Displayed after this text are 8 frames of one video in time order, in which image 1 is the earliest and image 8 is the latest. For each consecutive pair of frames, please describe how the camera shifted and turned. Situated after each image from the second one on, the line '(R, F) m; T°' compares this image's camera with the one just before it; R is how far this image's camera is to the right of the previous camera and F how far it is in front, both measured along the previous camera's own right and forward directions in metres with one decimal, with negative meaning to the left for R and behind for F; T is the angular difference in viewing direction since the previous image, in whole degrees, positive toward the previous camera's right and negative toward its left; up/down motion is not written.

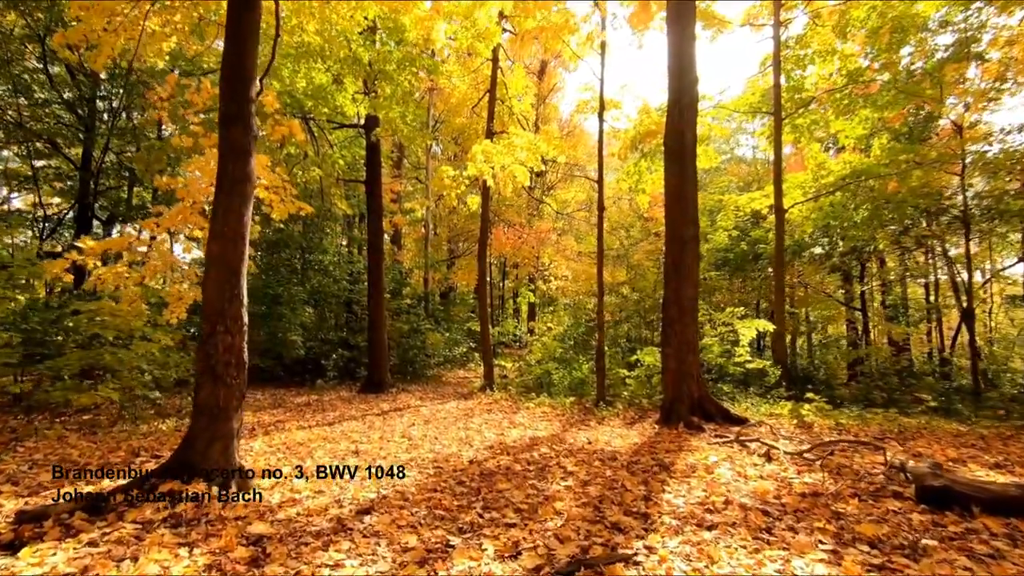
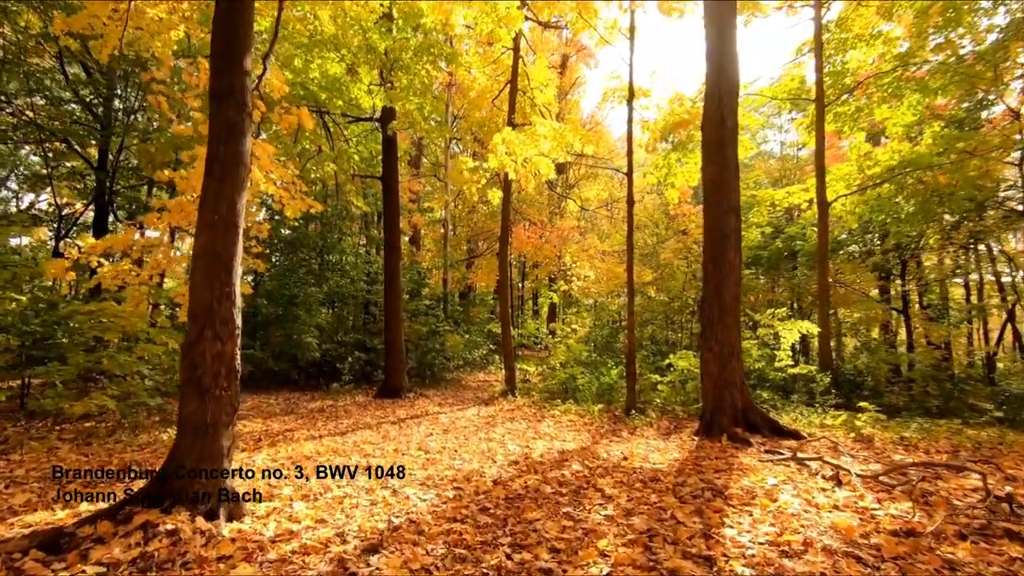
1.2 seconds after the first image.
(-0.1, +0.6) m; -2°
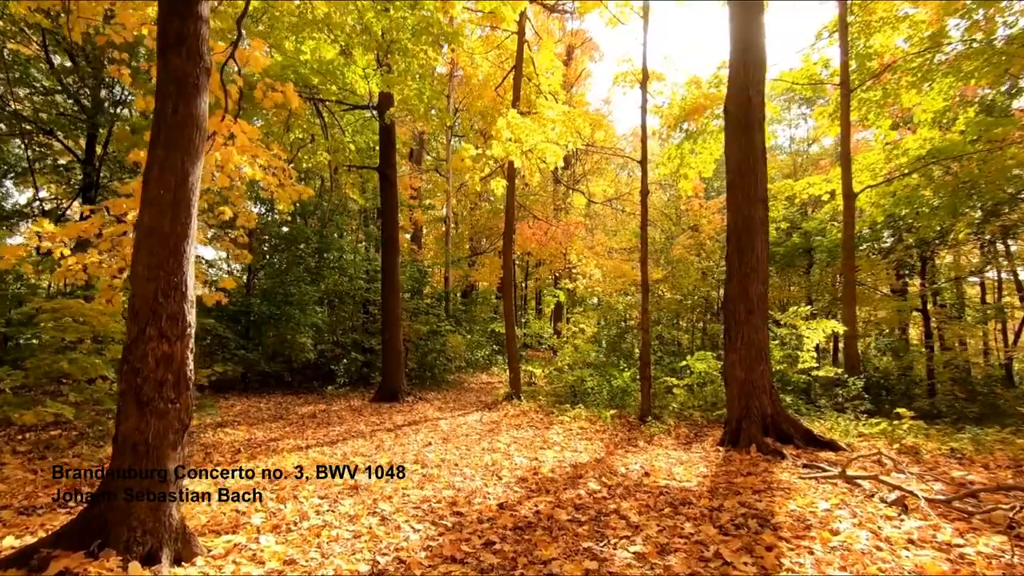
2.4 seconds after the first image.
(0.0, +0.6) m; 0°
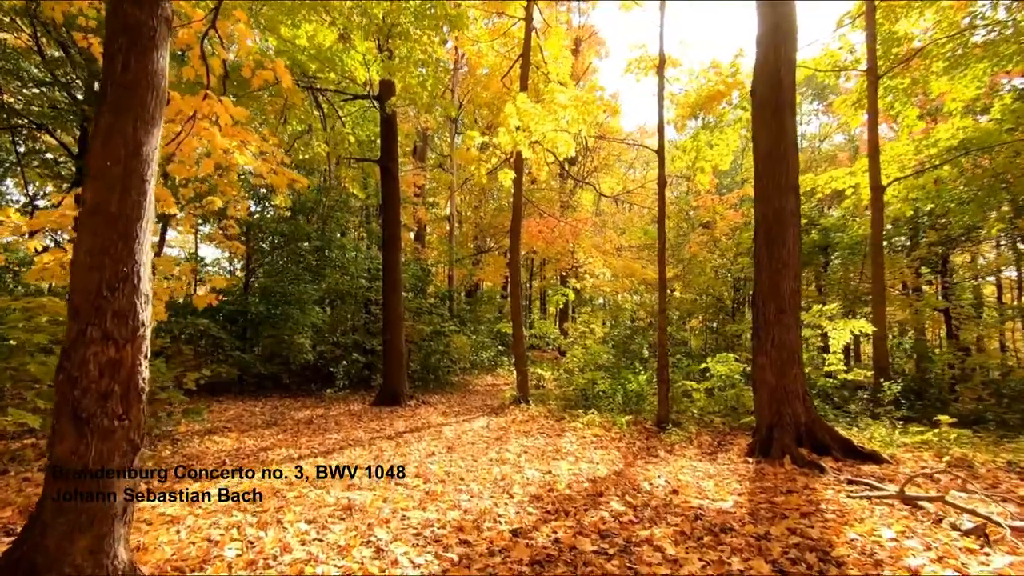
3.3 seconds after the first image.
(-0.1, +0.5) m; 0°
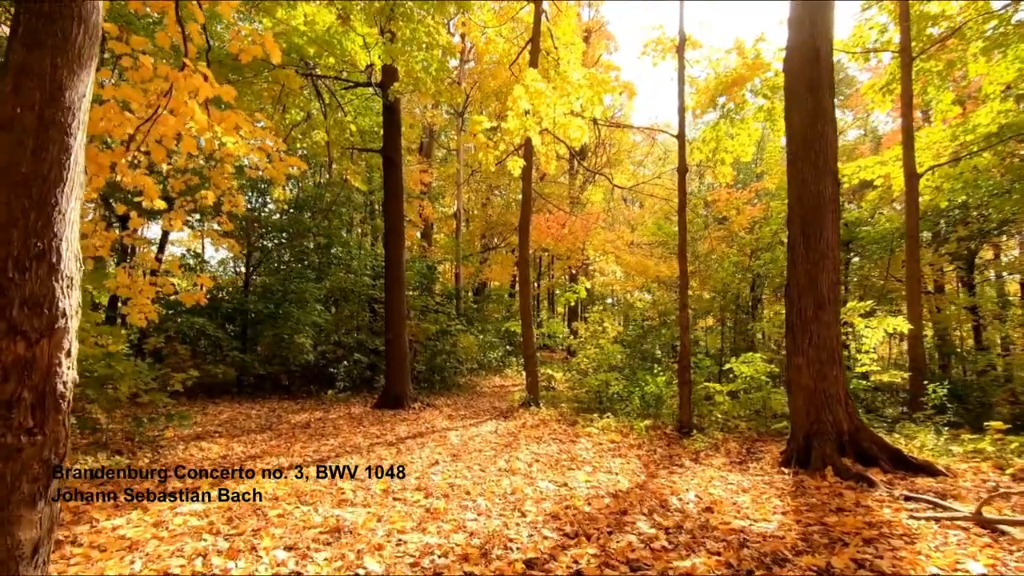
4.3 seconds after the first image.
(0.0, +0.5) m; -1°
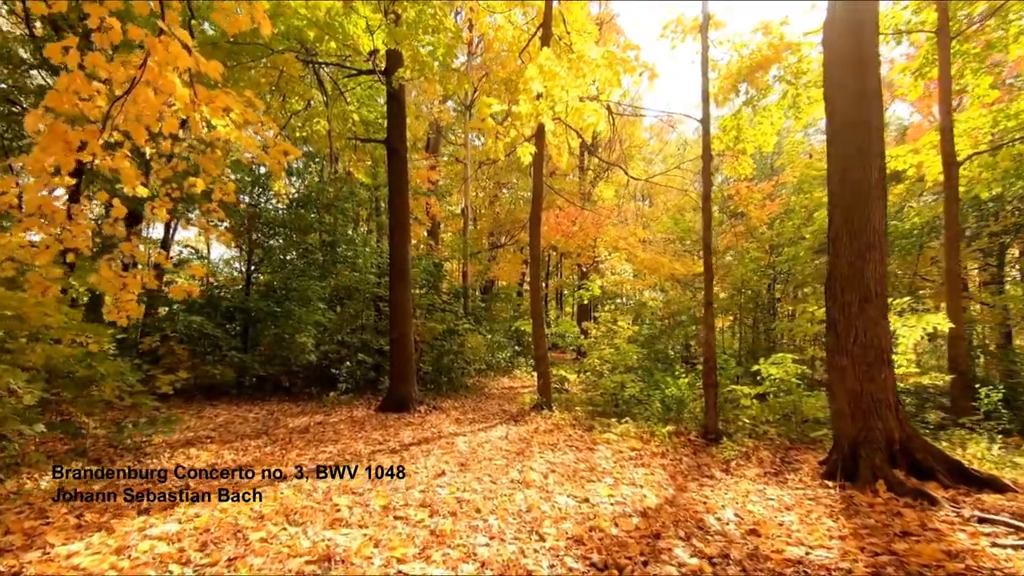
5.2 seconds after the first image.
(-0.1, +0.5) m; -1°
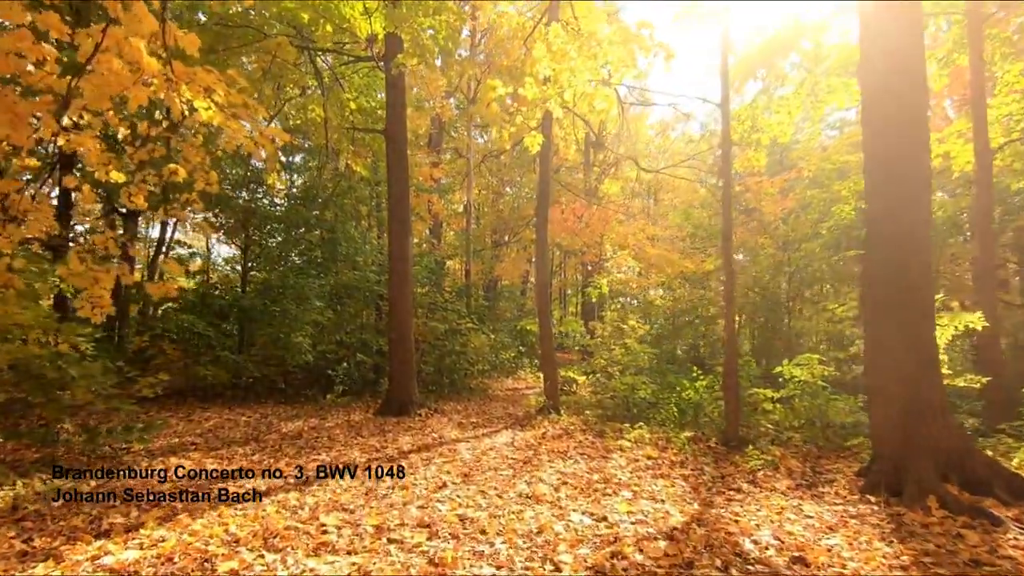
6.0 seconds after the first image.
(0.0, +0.5) m; 0°
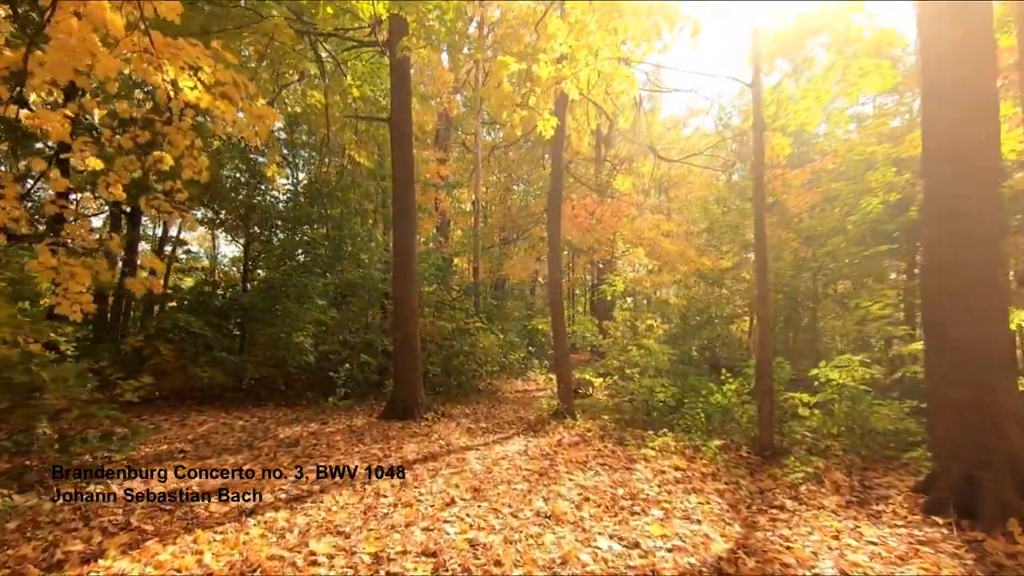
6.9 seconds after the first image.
(-0.1, +0.5) m; -1°
